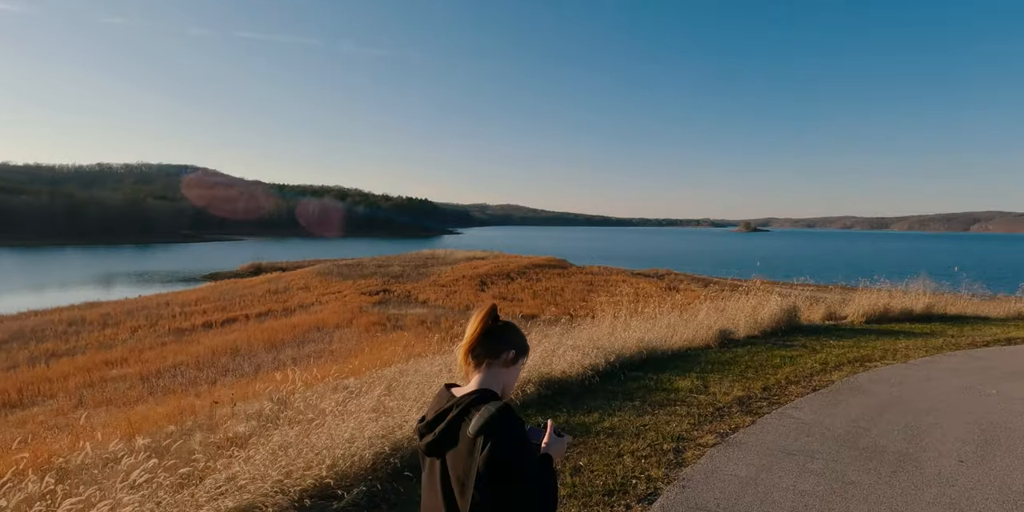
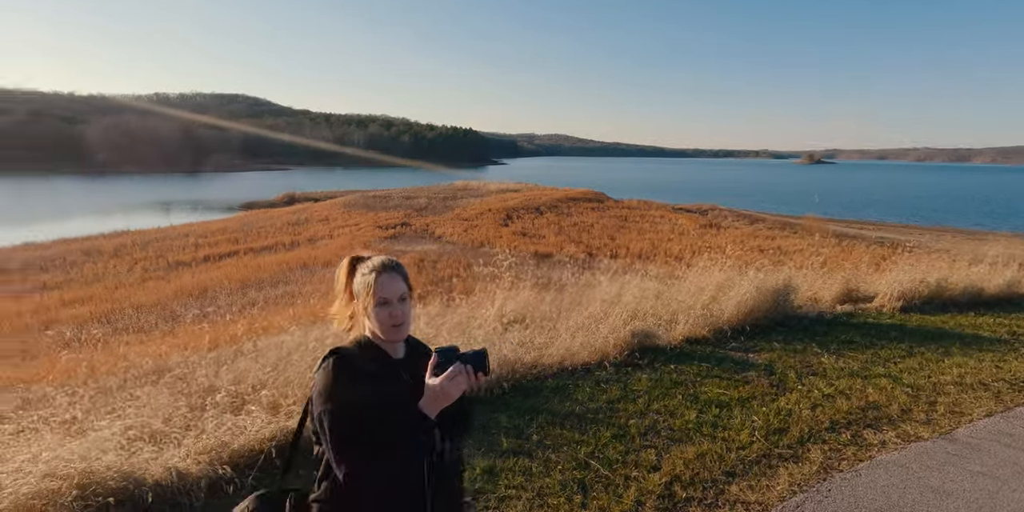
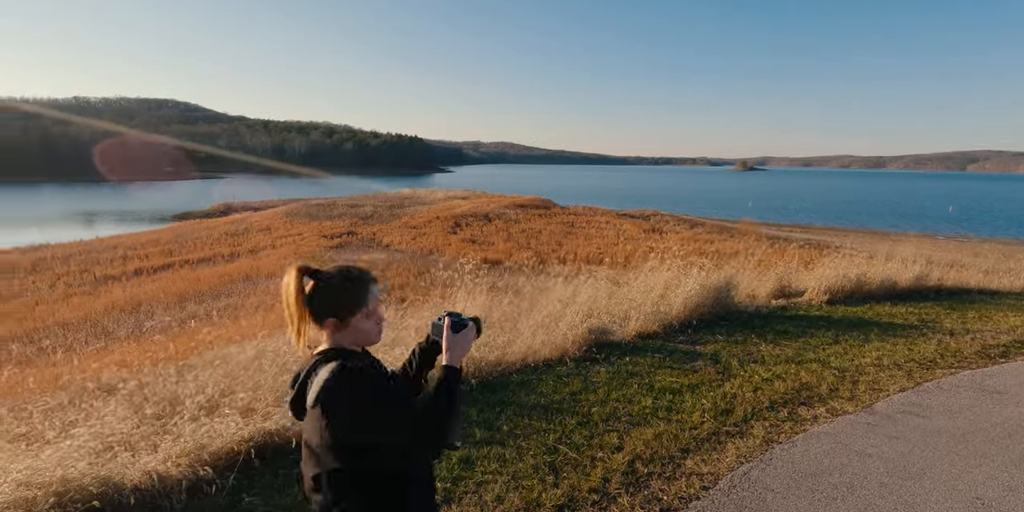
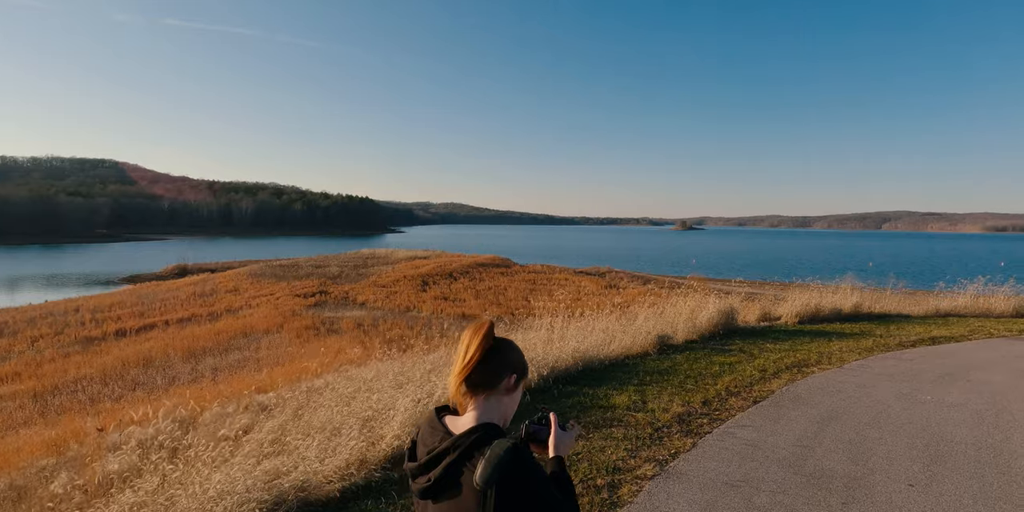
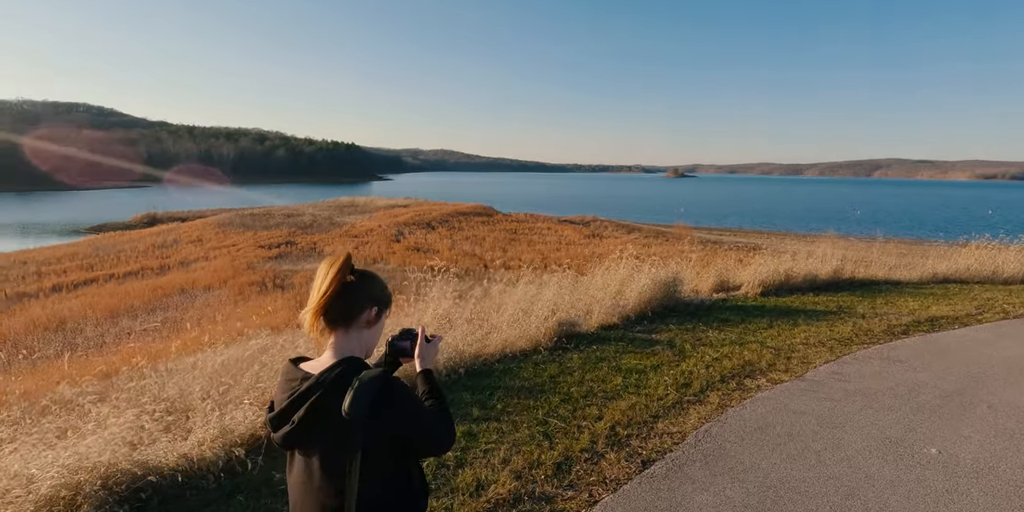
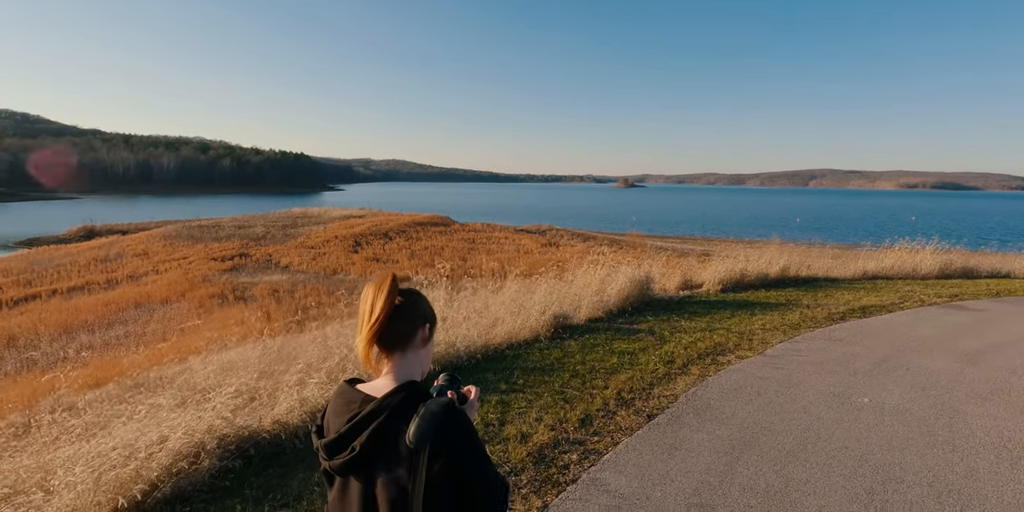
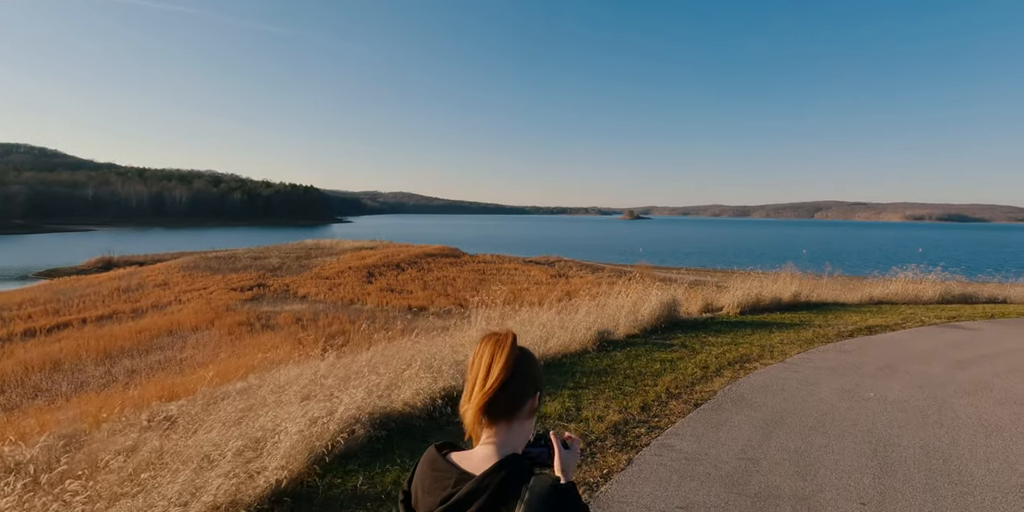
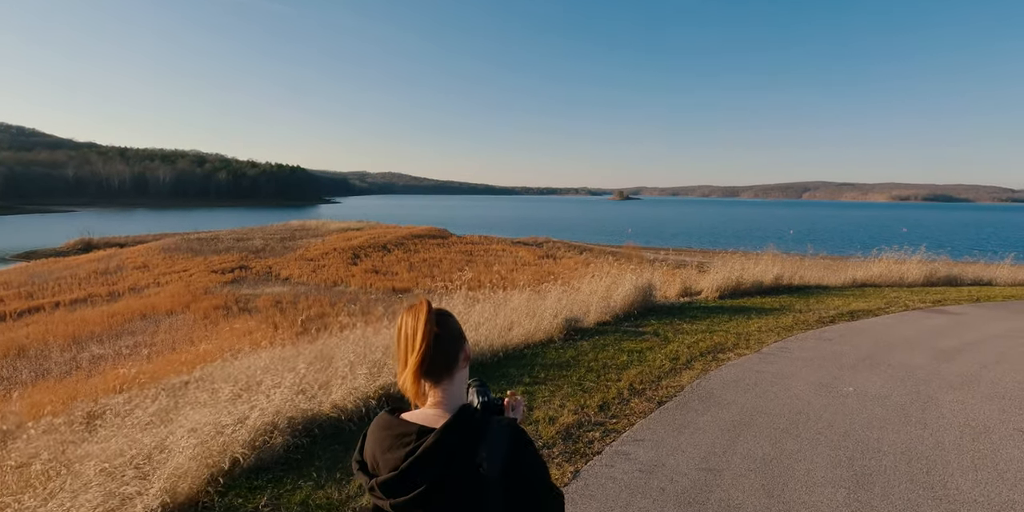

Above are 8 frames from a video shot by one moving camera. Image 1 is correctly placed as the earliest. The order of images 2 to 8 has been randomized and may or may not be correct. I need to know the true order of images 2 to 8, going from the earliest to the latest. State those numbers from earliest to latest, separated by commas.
4, 7, 8, 6, 5, 3, 2
